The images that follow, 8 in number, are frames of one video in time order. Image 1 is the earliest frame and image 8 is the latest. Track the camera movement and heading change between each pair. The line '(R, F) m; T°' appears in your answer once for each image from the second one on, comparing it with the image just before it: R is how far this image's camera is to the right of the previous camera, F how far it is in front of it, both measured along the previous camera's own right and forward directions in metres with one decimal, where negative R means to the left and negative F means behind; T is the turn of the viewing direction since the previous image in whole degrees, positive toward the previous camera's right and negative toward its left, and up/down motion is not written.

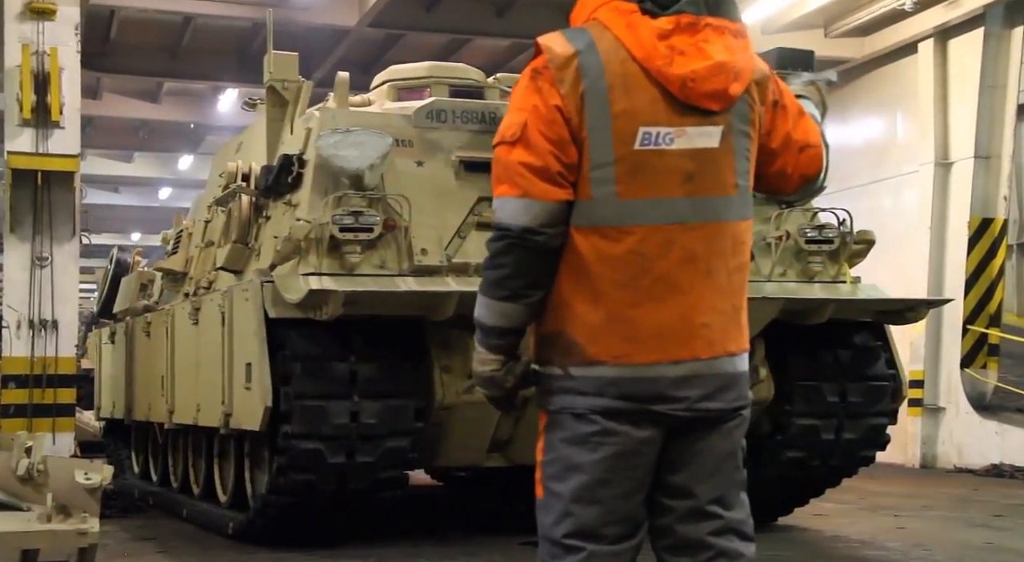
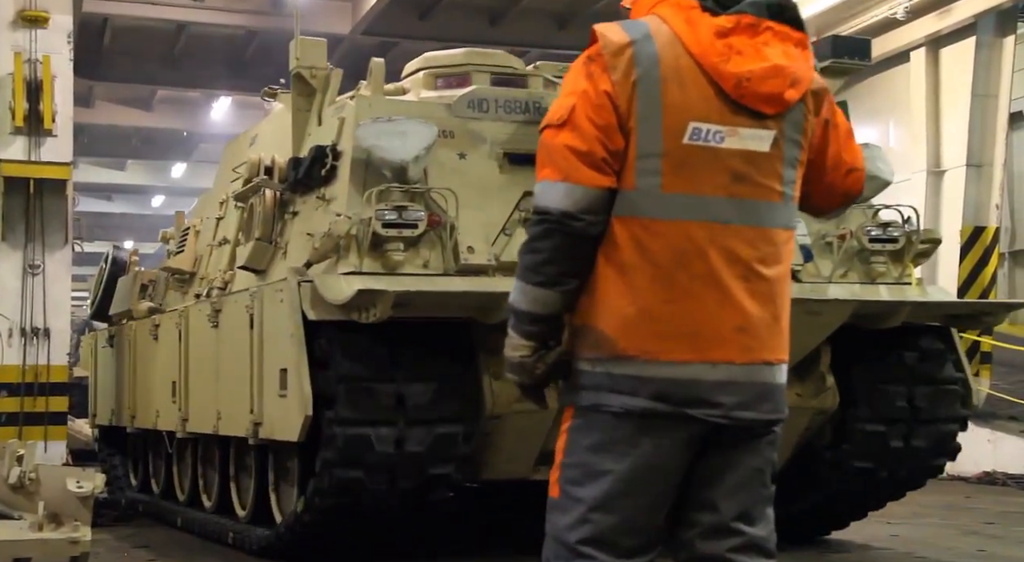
(-0.3, +0.4) m; 0°
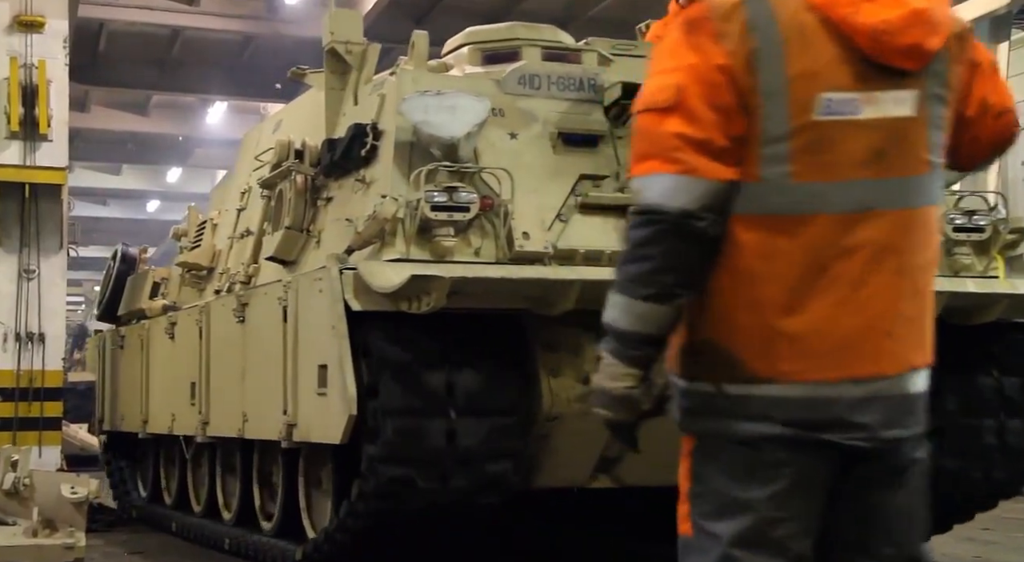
(-0.3, +0.5) m; 0°
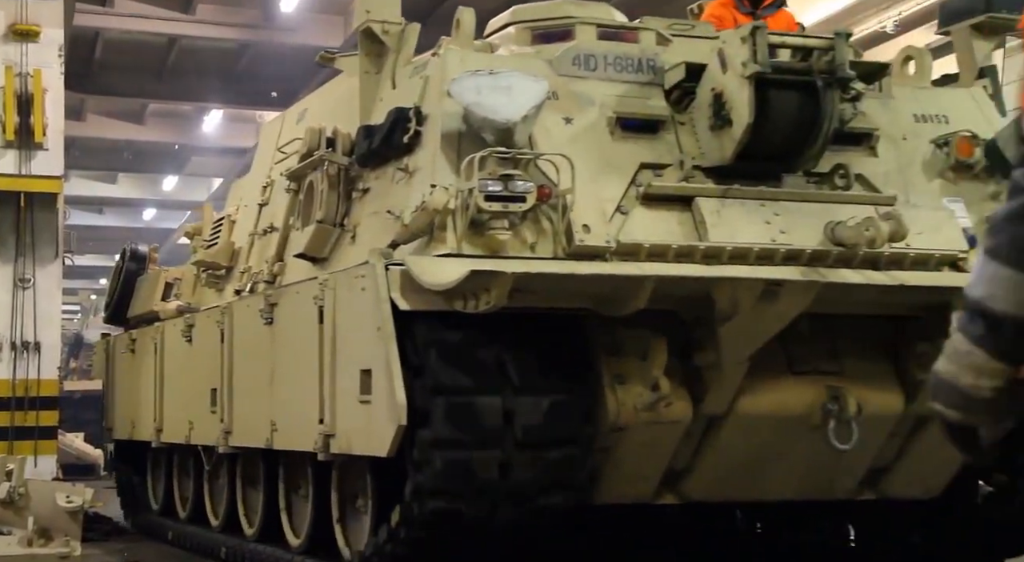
(-0.3, +0.5) m; 0°
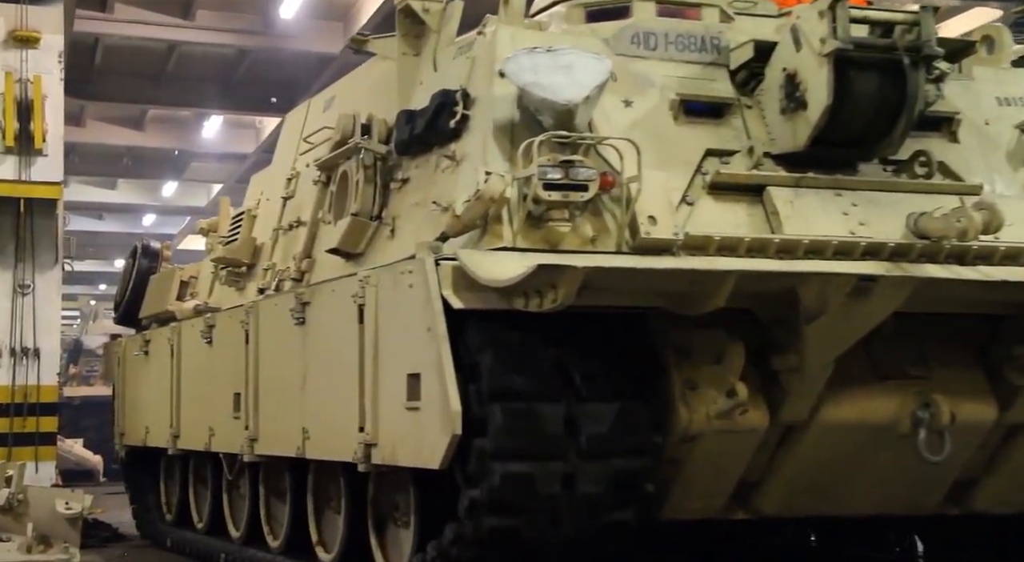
(-0.2, +0.4) m; 0°
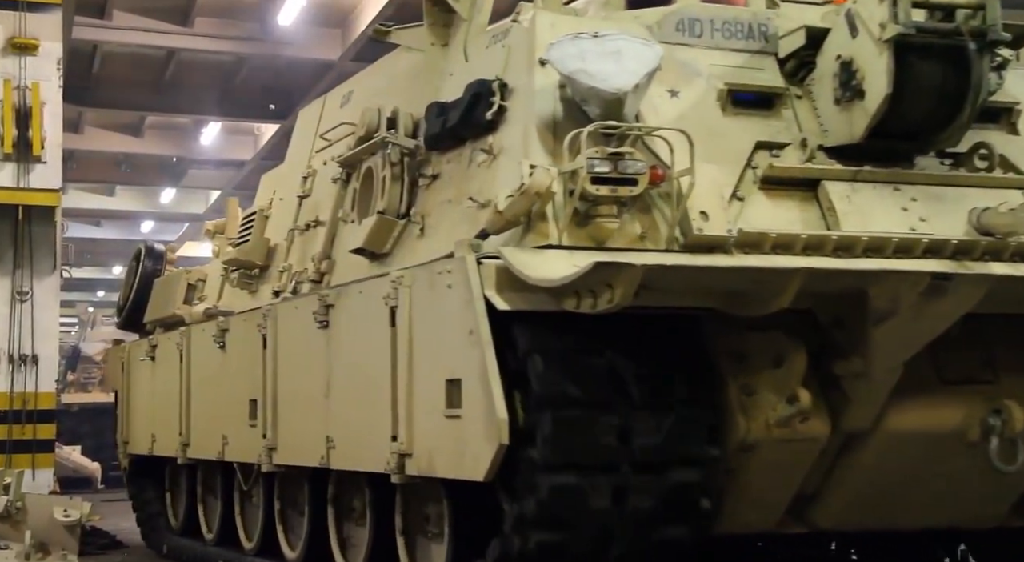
(-0.2, +0.3) m; 0°
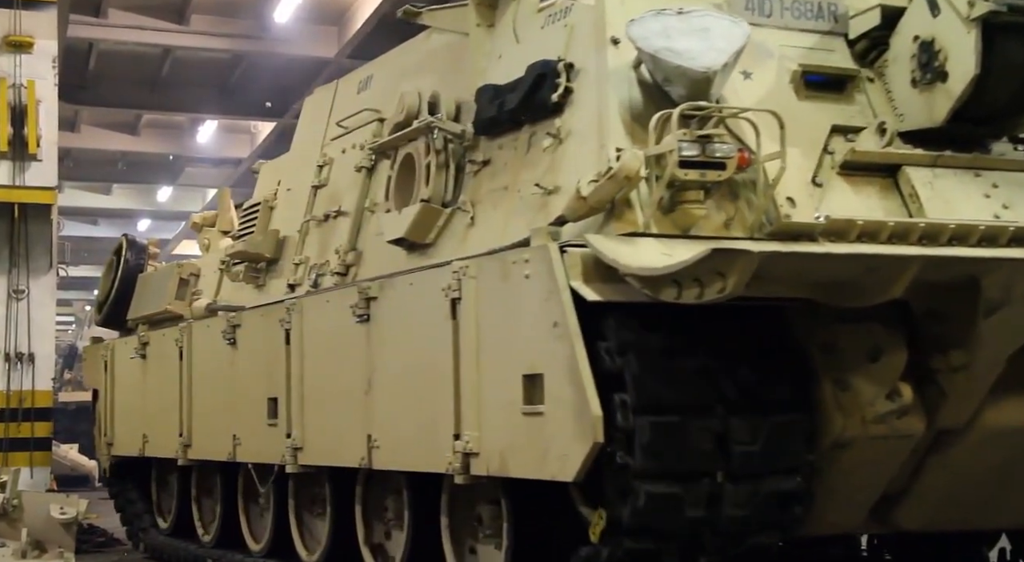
(-0.3, +0.2) m; 0°
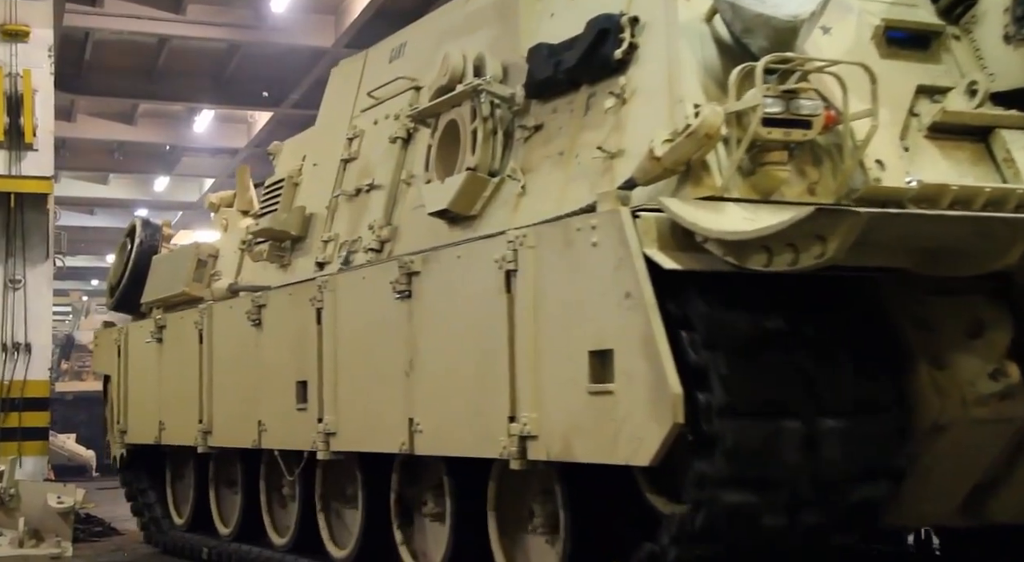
(-0.2, +0.3) m; 0°
